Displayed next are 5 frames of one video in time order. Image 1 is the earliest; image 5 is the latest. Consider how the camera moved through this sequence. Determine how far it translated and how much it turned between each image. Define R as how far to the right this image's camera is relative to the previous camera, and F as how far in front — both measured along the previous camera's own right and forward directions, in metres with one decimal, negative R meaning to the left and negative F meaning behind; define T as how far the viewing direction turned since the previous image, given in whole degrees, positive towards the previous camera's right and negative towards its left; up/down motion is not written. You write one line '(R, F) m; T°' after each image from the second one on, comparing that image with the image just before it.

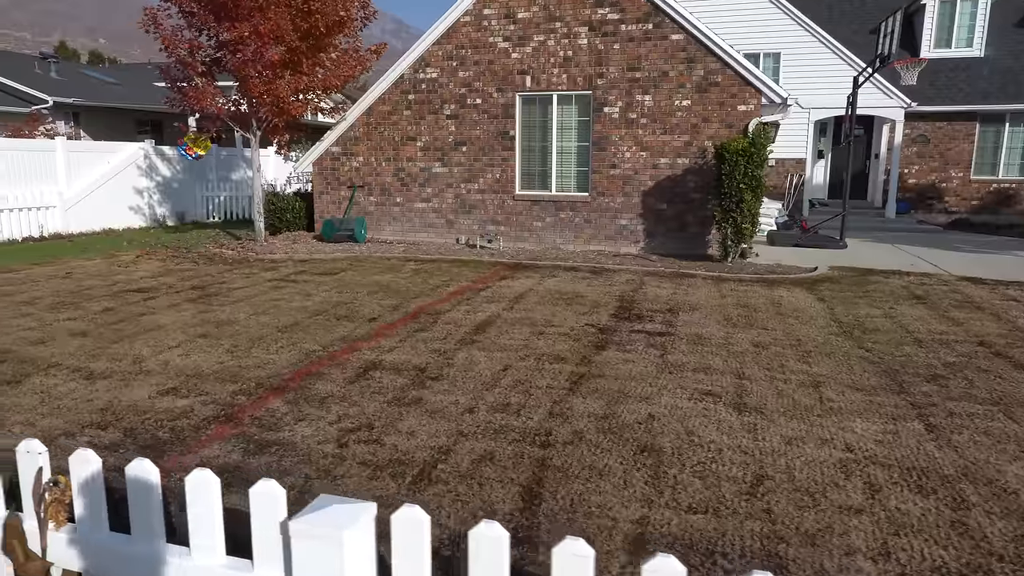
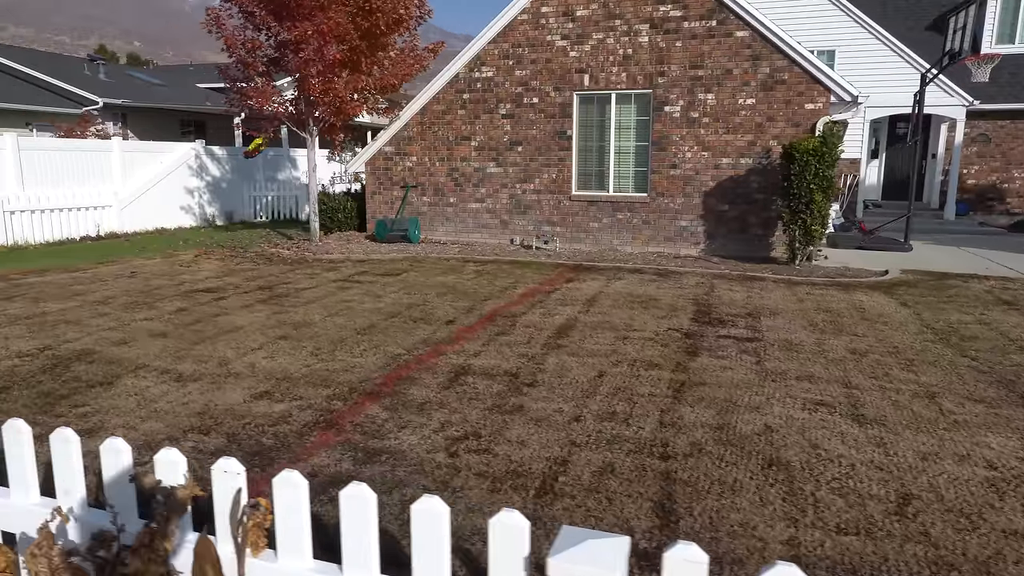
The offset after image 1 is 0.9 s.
(-0.6, +0.2) m; -2°
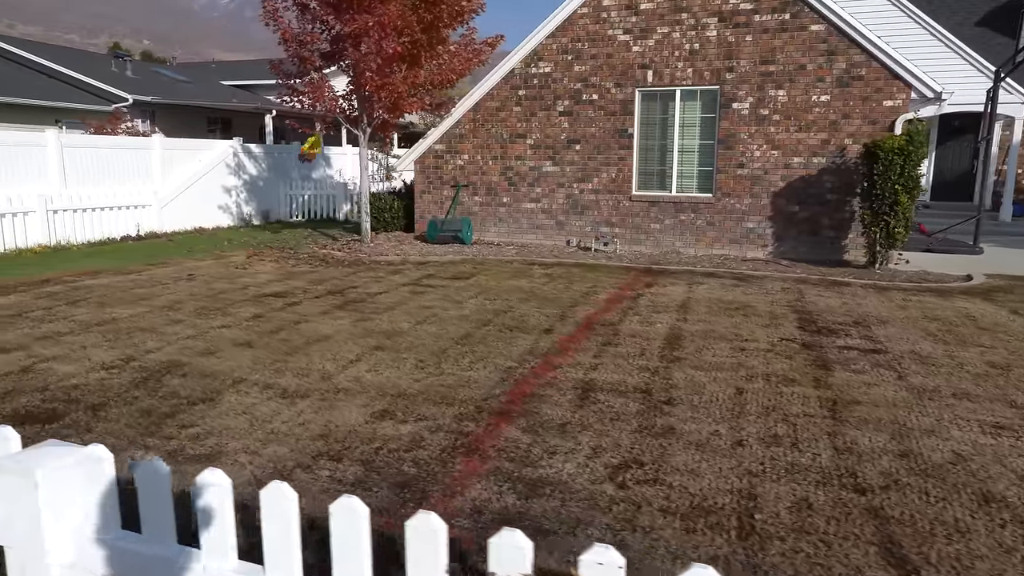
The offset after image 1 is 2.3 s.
(-0.9, +0.4) m; 0°
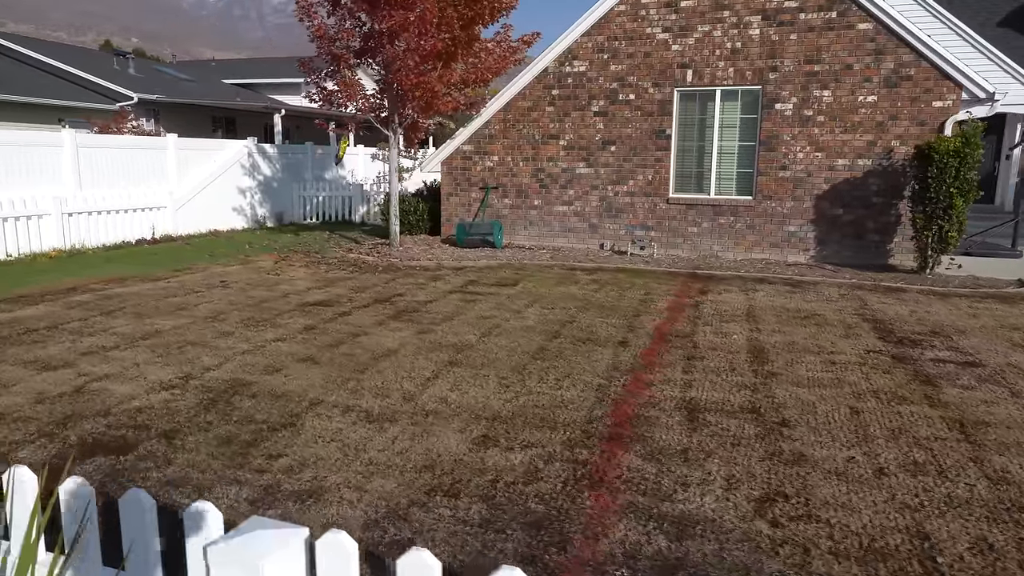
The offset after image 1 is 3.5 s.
(-0.8, +0.4) m; +1°
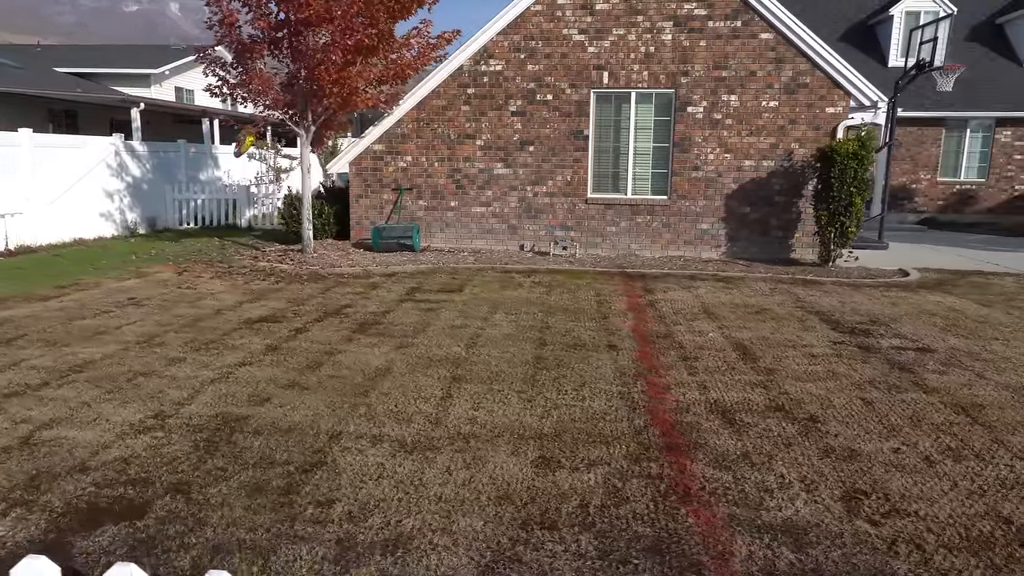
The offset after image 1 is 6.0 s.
(-1.2, +0.4) m; +12°
